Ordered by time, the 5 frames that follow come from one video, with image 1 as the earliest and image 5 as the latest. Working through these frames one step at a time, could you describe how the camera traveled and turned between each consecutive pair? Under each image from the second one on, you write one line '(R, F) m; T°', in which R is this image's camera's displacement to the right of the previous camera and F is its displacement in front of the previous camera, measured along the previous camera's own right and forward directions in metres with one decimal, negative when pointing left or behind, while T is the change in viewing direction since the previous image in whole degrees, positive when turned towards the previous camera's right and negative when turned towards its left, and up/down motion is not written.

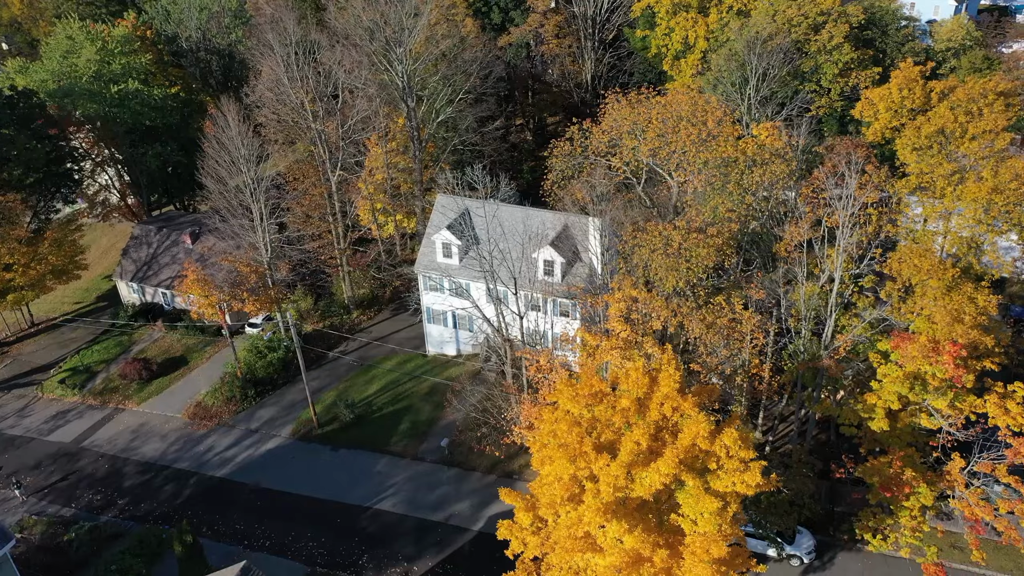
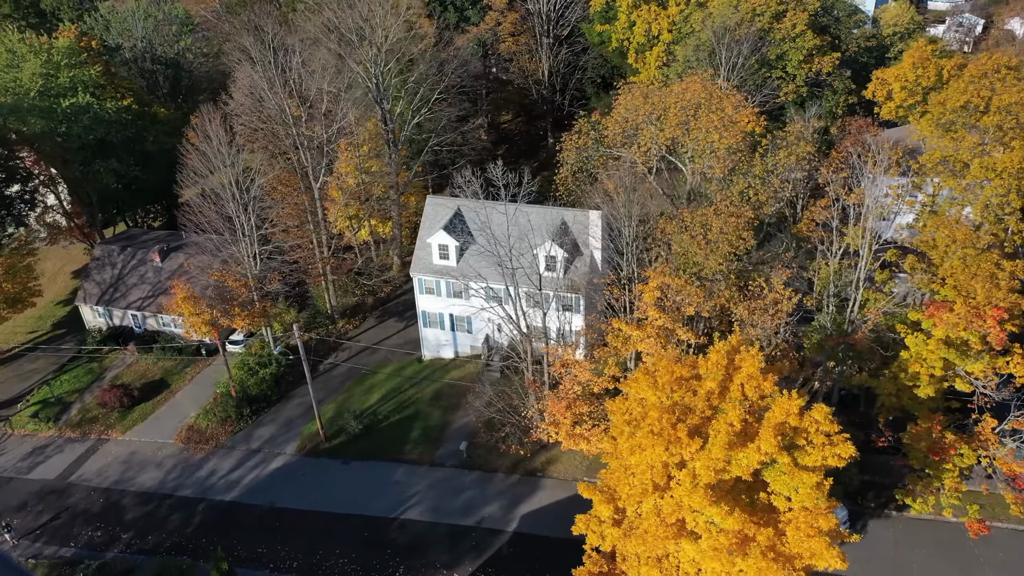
(-3.2, +0.4) m; +6°
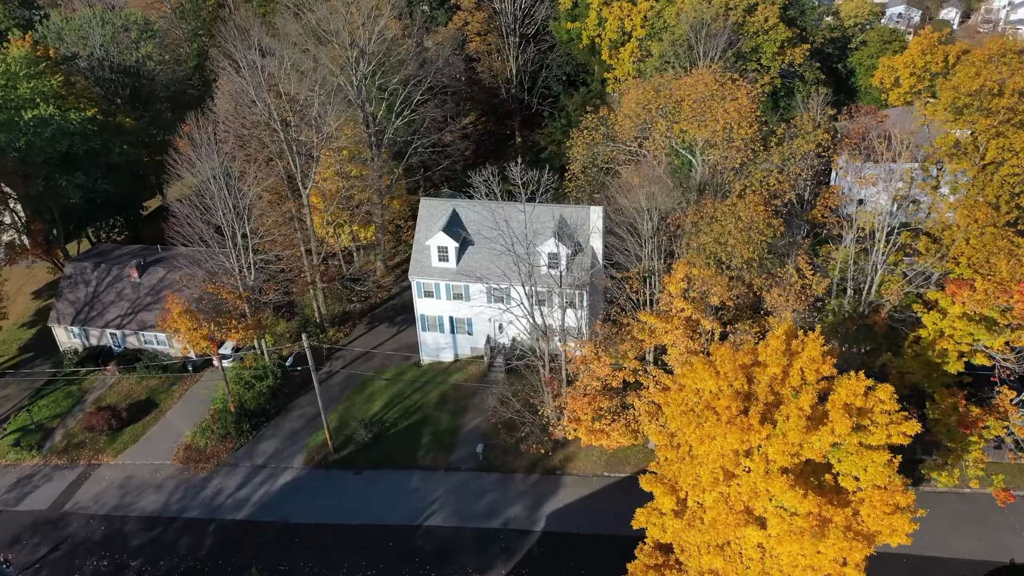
(-2.5, +0.3) m; +4°
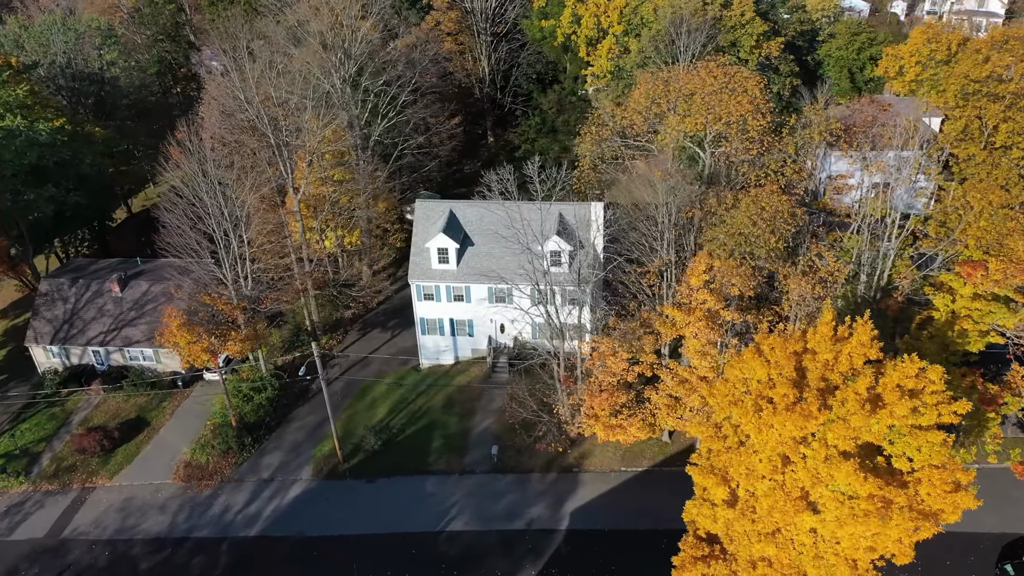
(-2.2, +0.3) m; +4°
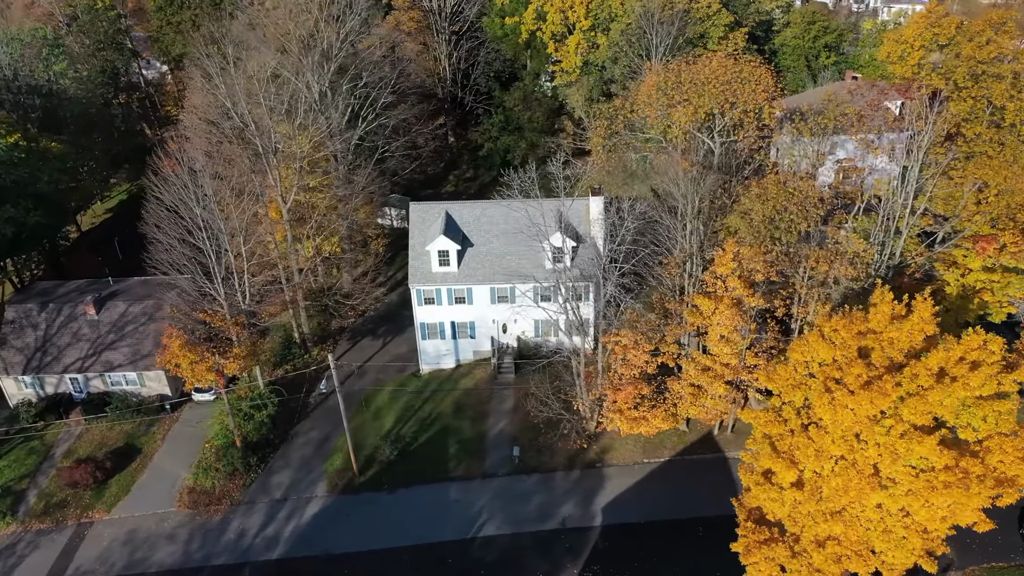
(-3.0, +0.4) m; +5°
